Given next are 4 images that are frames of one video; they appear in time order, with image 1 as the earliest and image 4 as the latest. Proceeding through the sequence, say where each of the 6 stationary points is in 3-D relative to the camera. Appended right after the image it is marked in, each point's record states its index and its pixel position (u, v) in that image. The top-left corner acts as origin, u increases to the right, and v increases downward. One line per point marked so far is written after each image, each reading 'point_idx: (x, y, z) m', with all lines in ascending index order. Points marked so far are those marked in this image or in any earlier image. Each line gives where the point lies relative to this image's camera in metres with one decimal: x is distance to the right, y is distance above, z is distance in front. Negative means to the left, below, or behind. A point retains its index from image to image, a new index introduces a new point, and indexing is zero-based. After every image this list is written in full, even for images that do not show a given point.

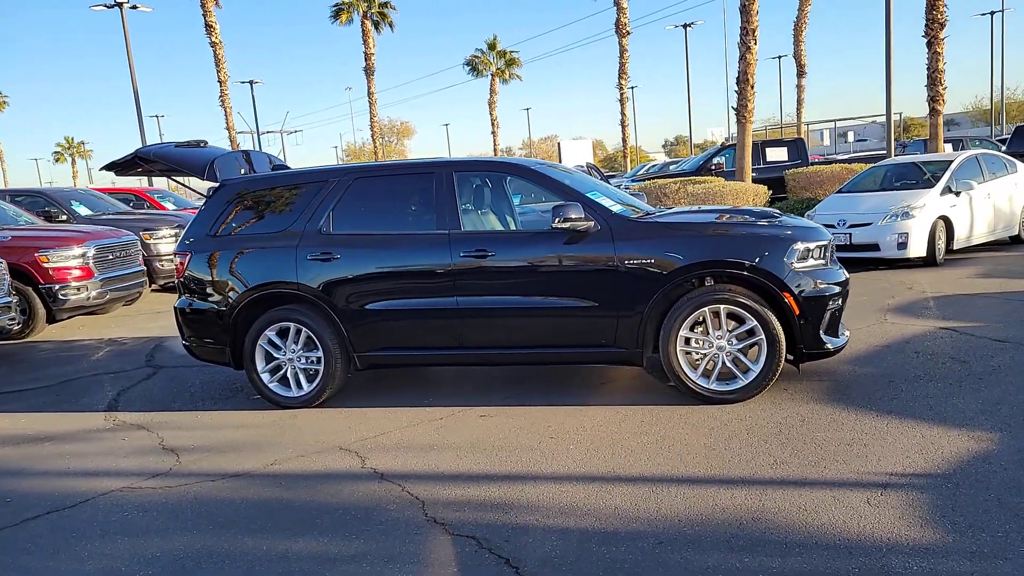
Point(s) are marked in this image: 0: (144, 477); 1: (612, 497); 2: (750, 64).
0: (-2.1, -1.1, +4.4) m
1: (+0.5, -1.0, +3.6) m
2: (+4.7, +4.4, +14.6) m
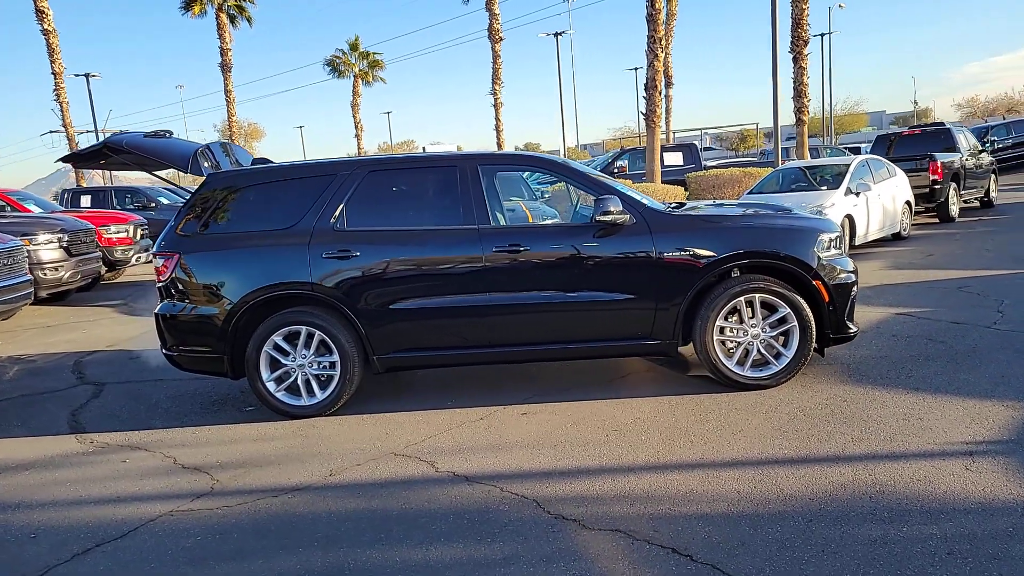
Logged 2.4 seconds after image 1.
0: (-1.7, -1.1, +4.0) m
1: (+1.0, -0.9, +3.6) m
2: (+3.0, +4.4, +15.3) m
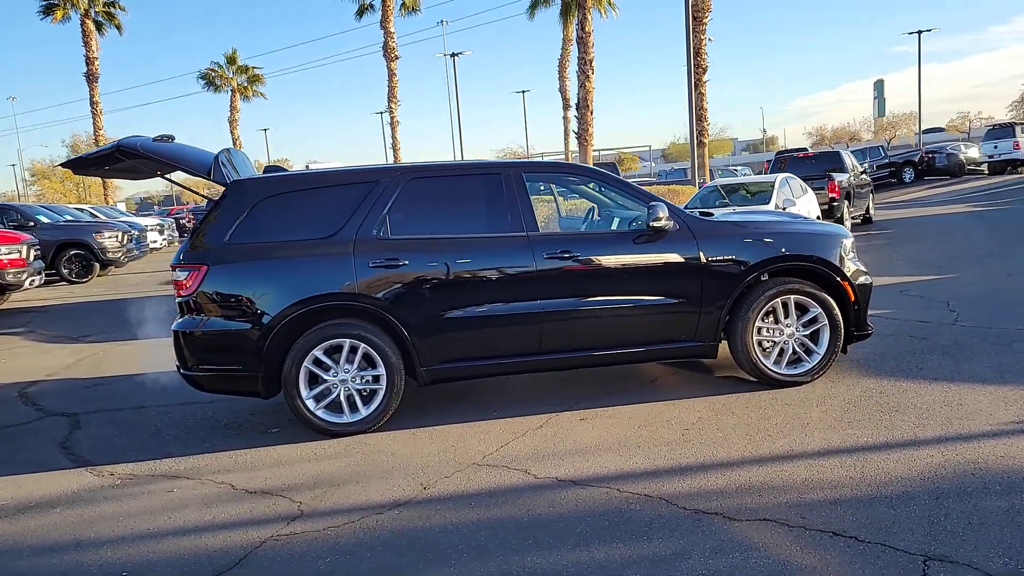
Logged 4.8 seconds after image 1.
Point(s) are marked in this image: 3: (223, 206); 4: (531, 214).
0: (-1.1, -1.1, +3.7) m
1: (+1.6, -0.9, +3.8) m
2: (+1.6, +4.1, +15.7) m
3: (-2.0, +0.6, +5.1) m
4: (+0.2, +0.5, +5.3) m
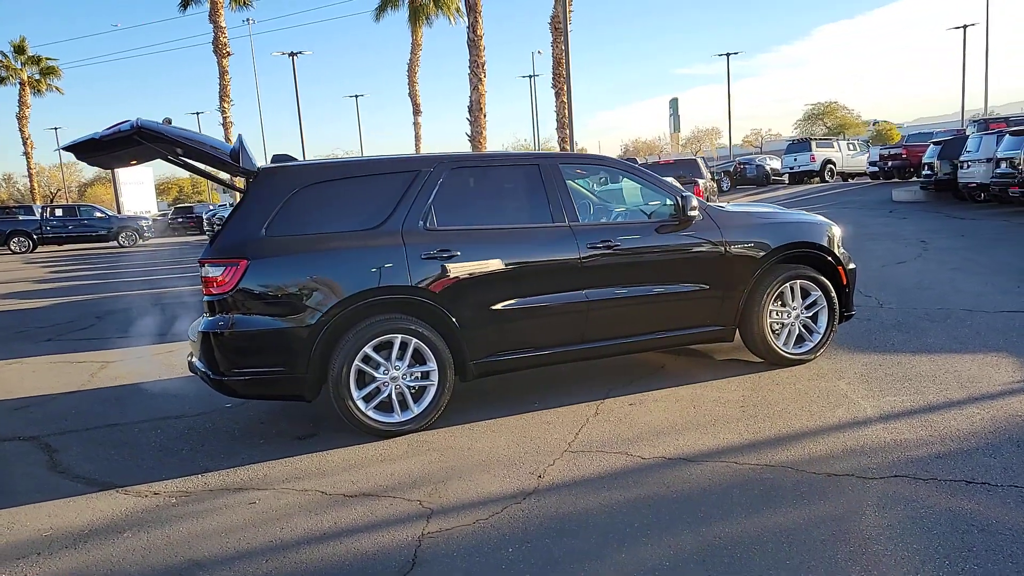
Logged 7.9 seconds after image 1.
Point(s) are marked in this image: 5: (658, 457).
0: (-0.4, -1.1, +3.5) m
1: (+2.2, -0.8, +4.2) m
2: (-0.6, +4.1, +15.9) m
3: (-1.6, +0.6, +4.7) m
4: (+0.4, +0.6, +5.3) m
5: (+0.8, -0.9, +4.1) m
